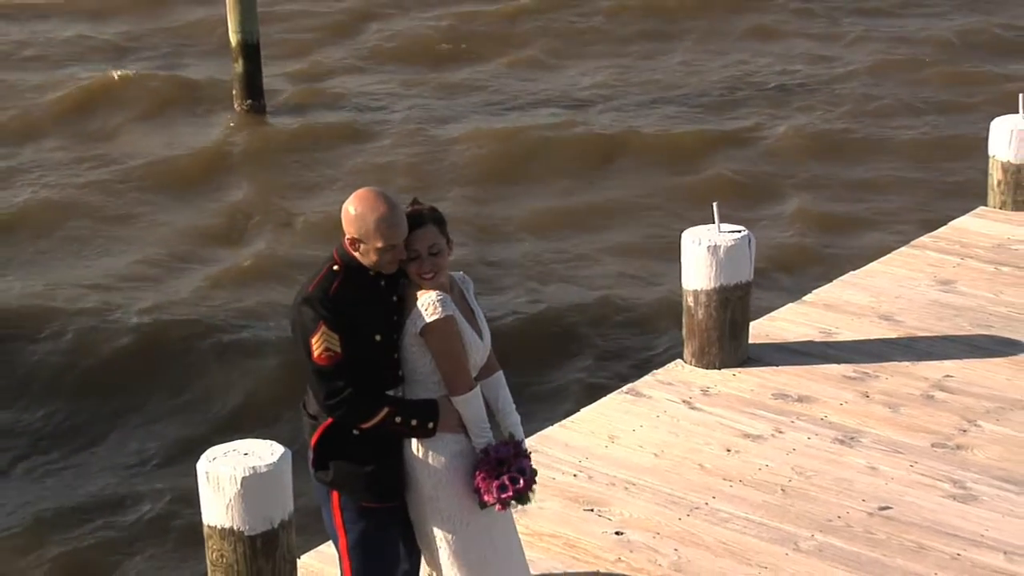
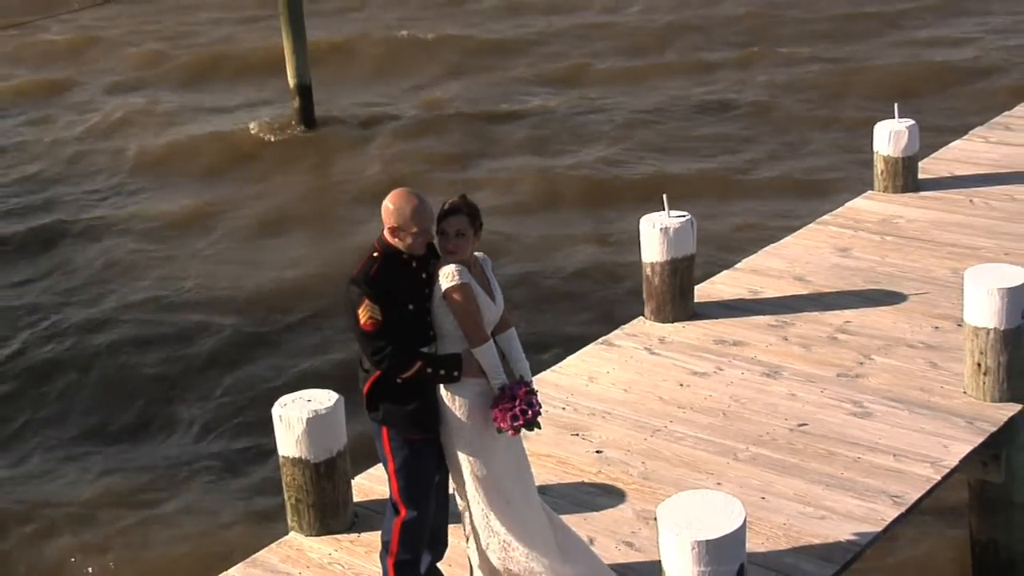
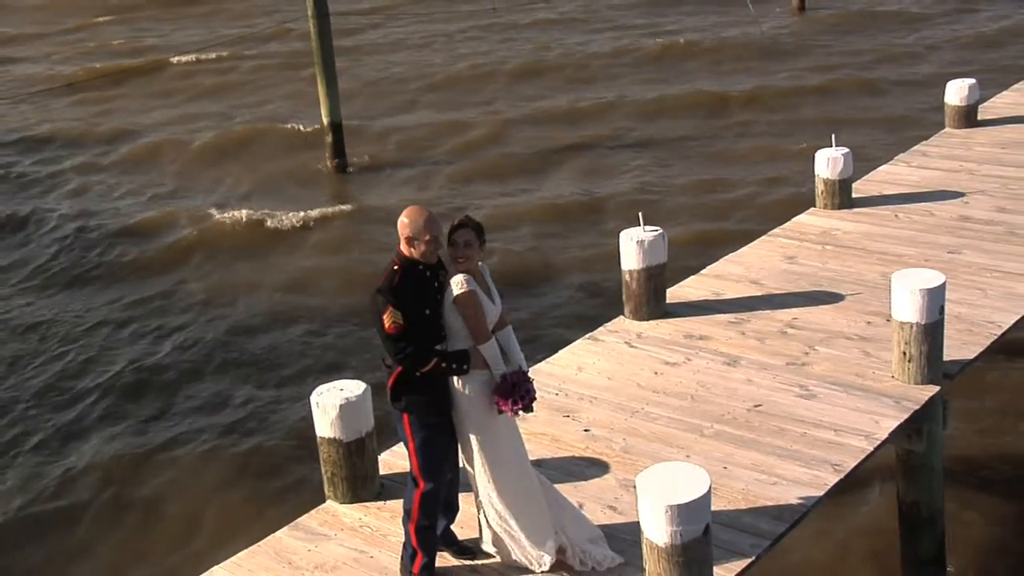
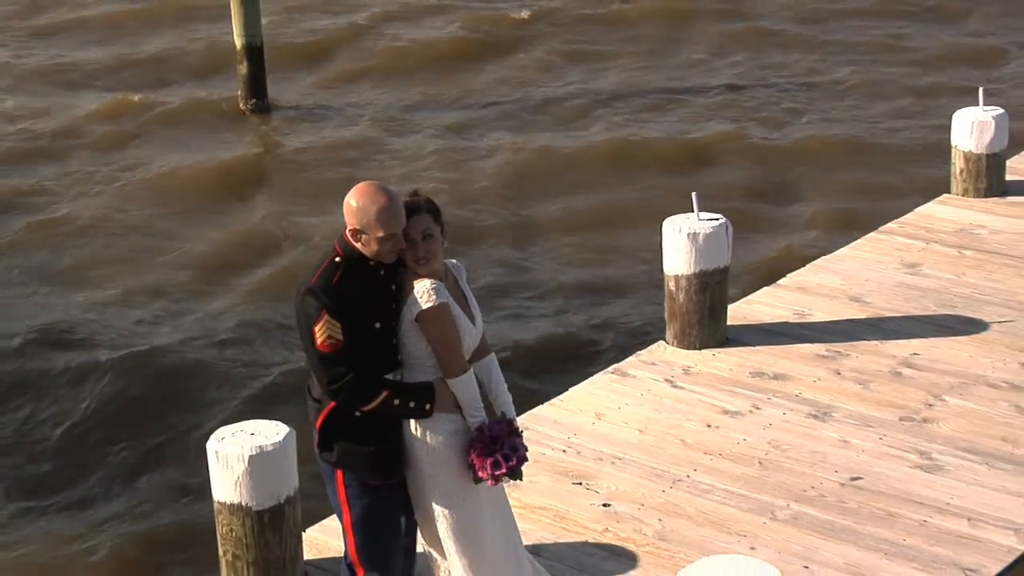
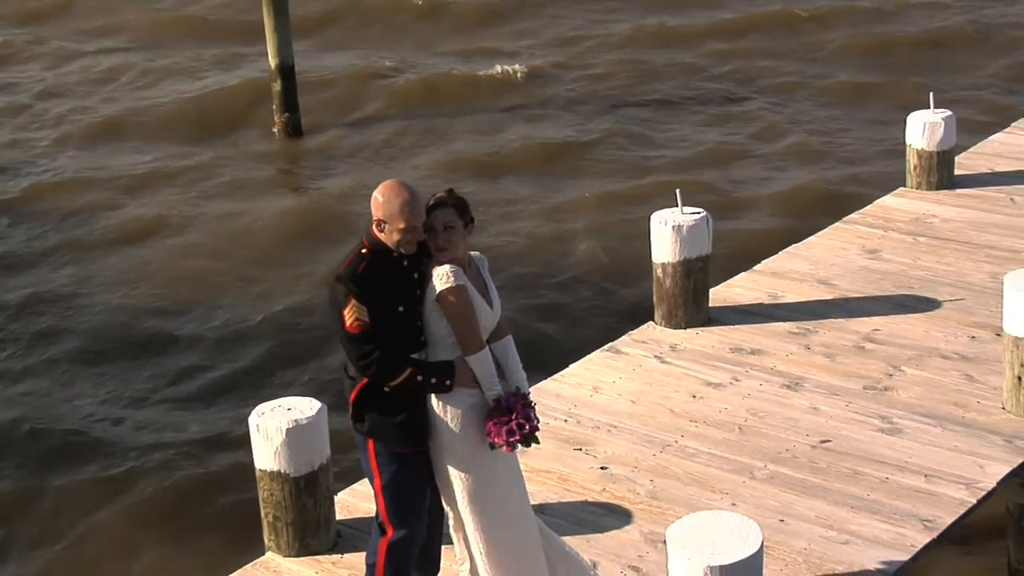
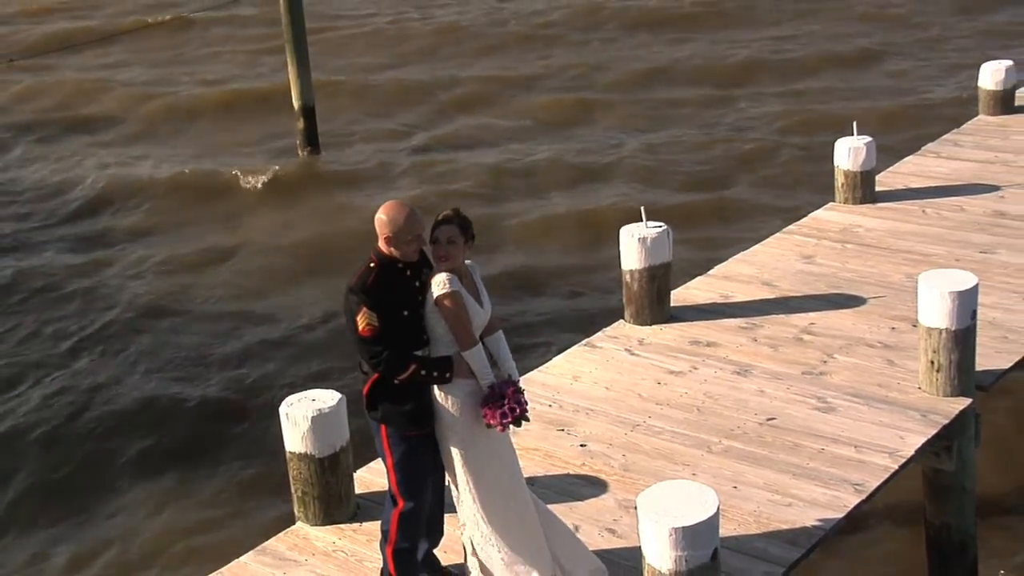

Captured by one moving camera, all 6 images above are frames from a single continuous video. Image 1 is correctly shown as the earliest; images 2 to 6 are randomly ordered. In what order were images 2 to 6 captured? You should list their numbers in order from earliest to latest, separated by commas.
4, 5, 2, 6, 3
